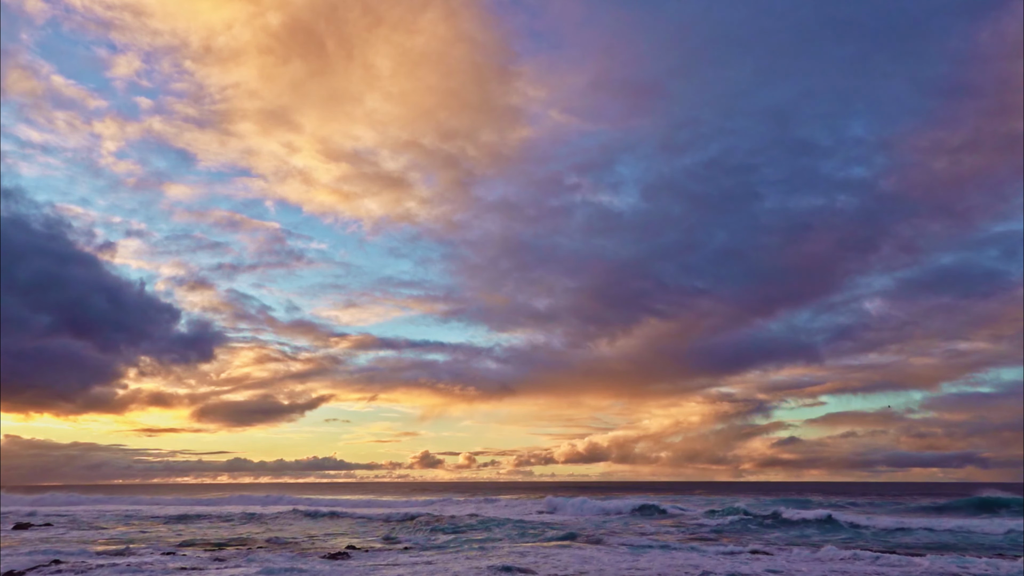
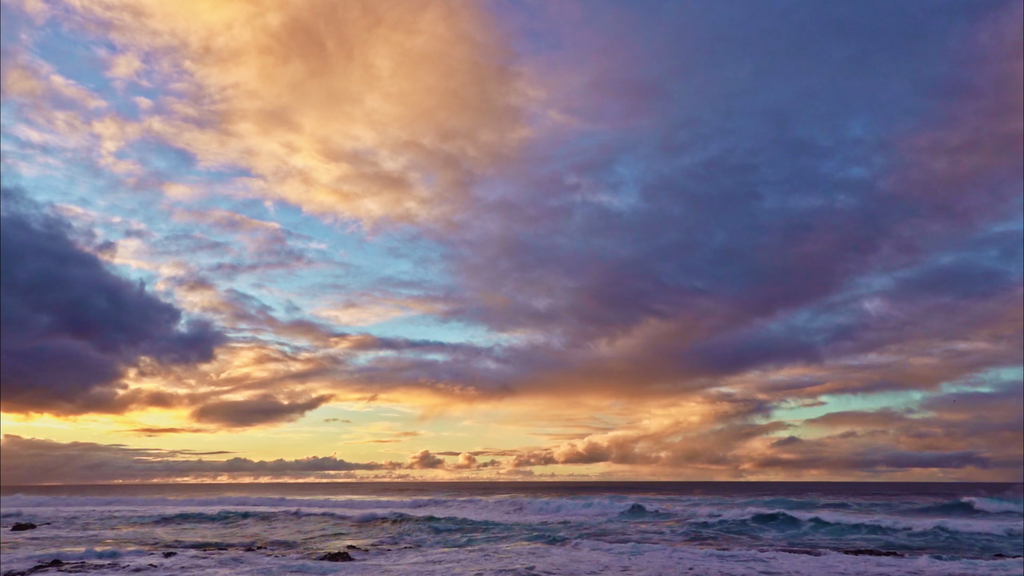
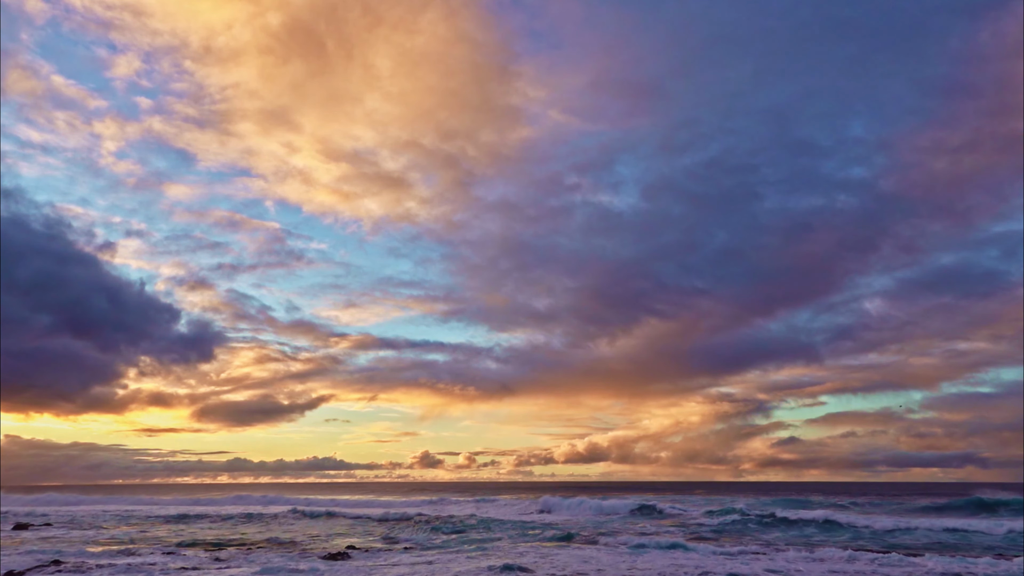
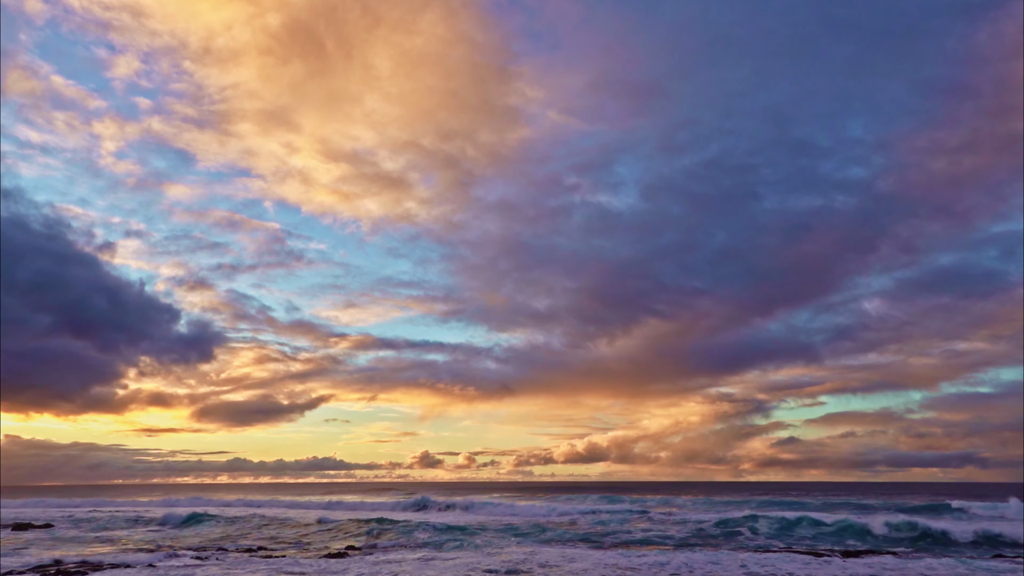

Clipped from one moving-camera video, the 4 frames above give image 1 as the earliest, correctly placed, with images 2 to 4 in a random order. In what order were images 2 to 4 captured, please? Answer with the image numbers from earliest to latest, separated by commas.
3, 2, 4
